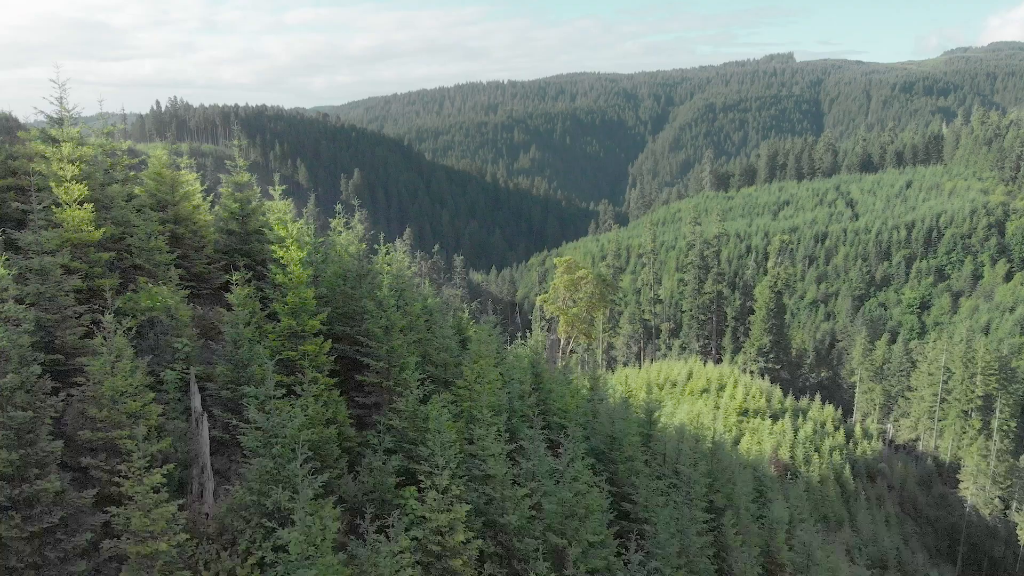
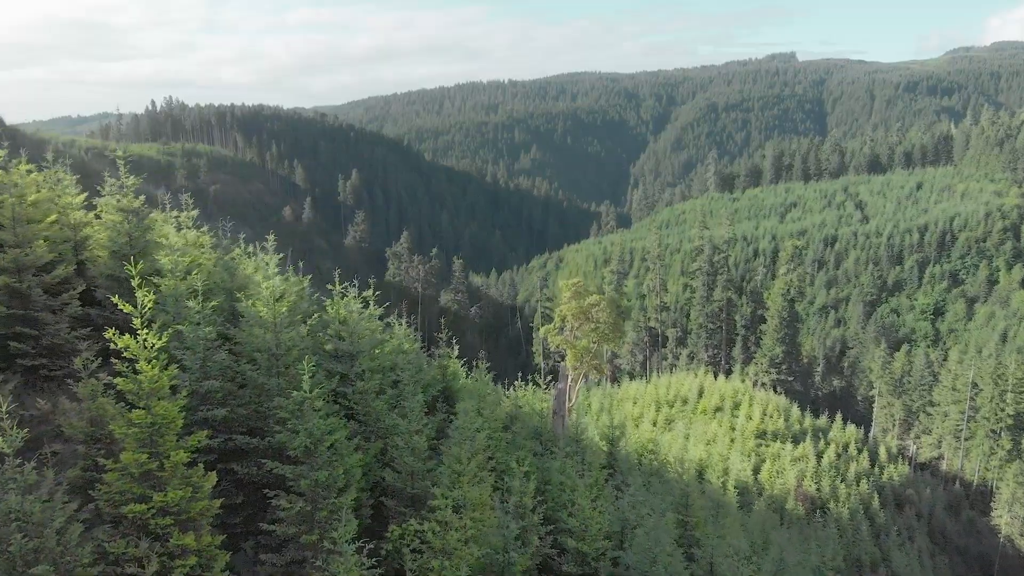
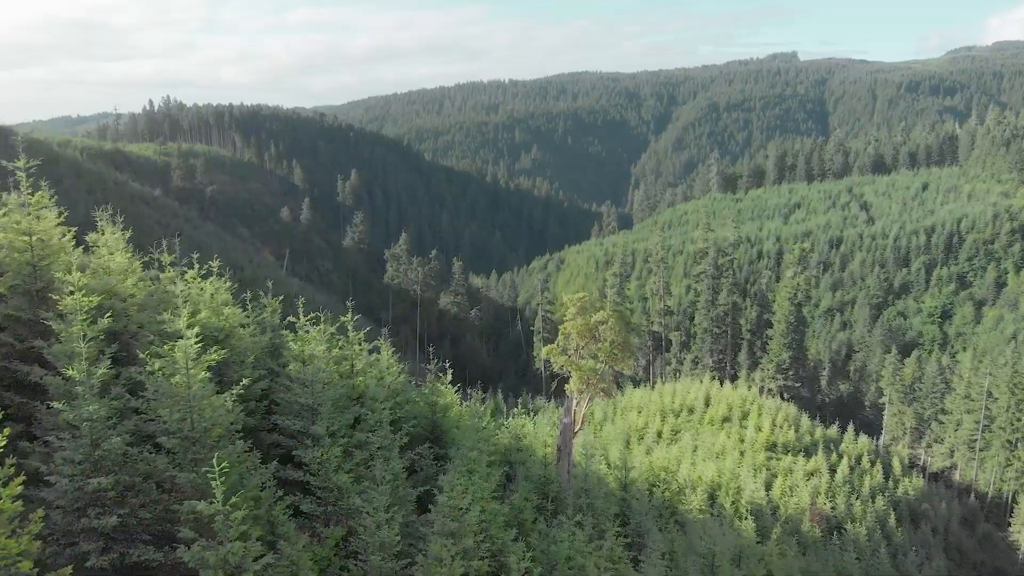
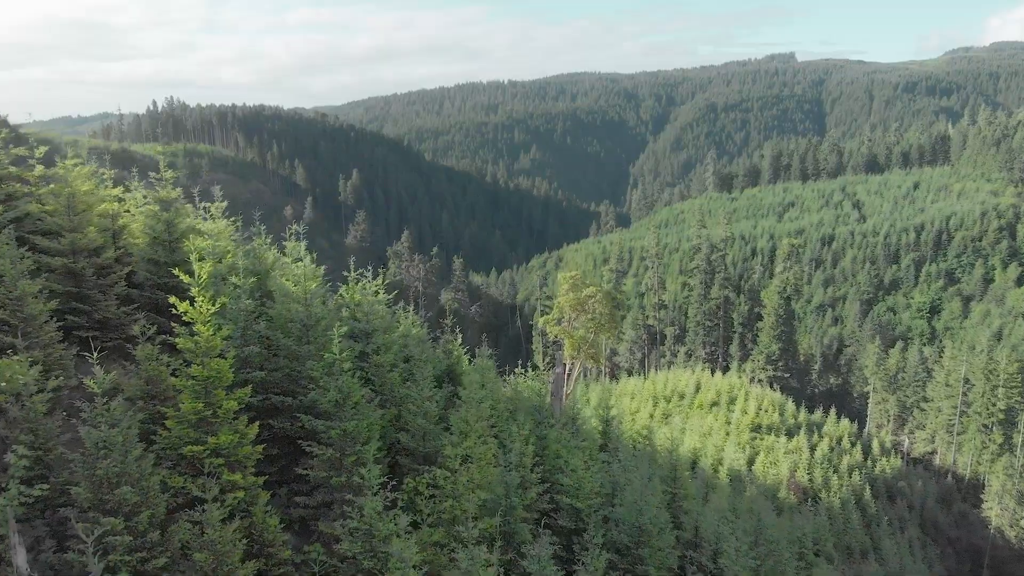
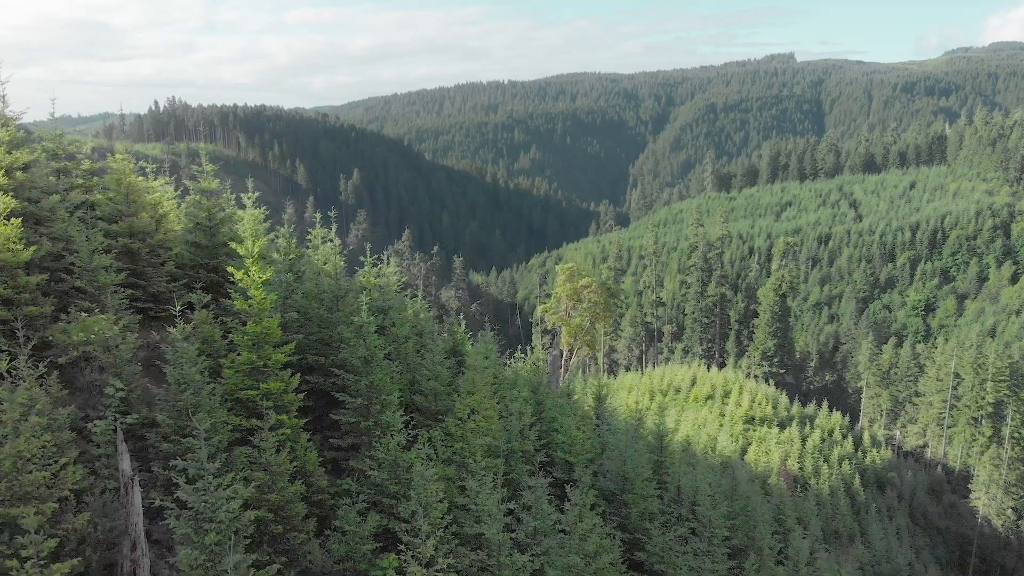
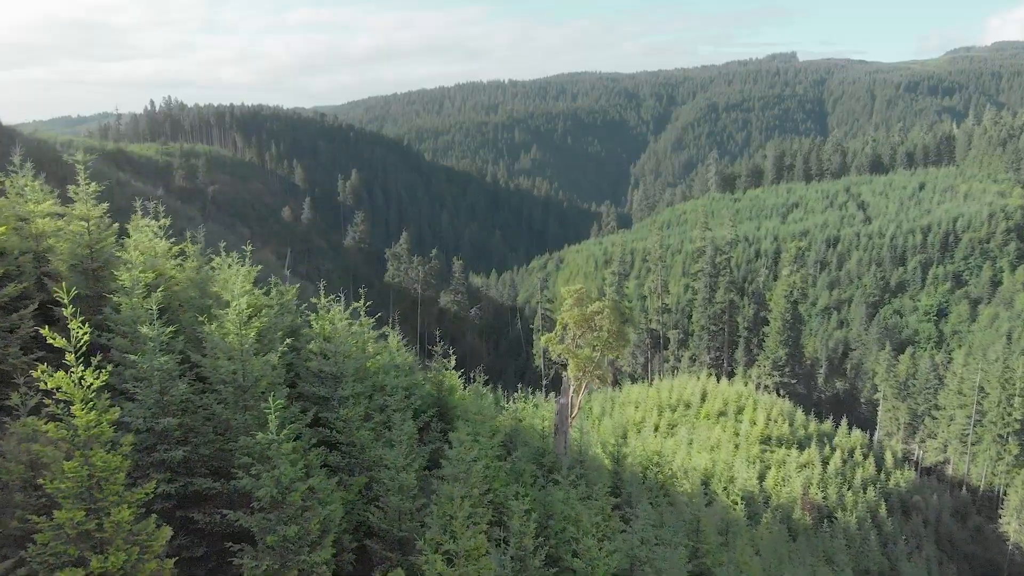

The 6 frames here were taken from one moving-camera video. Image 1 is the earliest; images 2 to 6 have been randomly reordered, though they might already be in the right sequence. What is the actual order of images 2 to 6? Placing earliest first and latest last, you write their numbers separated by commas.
5, 4, 2, 6, 3
